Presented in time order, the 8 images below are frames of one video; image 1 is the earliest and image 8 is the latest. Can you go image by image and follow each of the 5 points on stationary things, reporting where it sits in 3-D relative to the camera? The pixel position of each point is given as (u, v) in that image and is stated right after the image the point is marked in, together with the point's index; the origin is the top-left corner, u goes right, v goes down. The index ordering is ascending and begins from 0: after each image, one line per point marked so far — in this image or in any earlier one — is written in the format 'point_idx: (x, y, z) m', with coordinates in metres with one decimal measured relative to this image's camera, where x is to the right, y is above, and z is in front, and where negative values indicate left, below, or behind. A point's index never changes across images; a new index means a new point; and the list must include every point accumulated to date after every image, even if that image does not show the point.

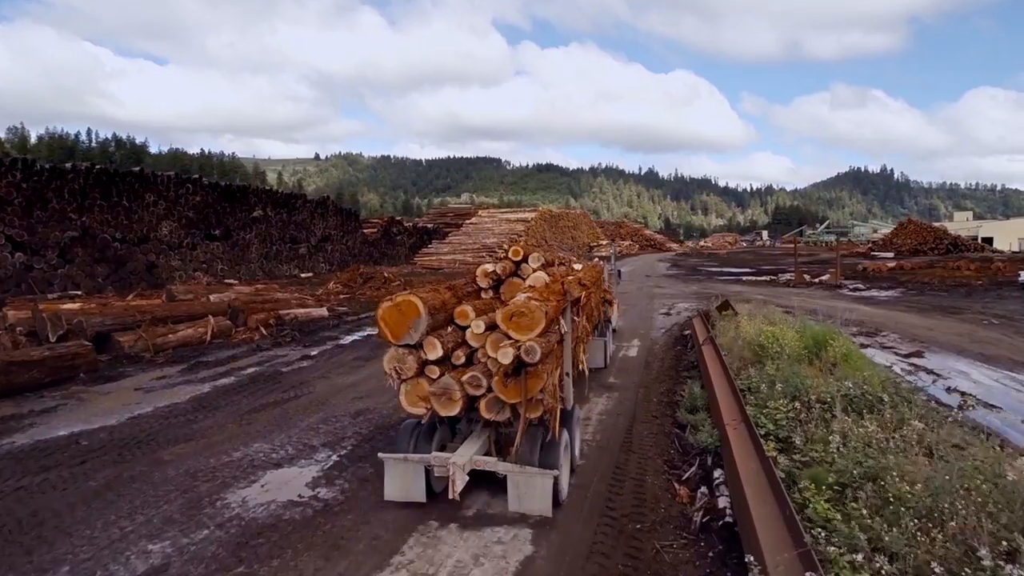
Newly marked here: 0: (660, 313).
0: (+2.3, -0.4, +11.2) m
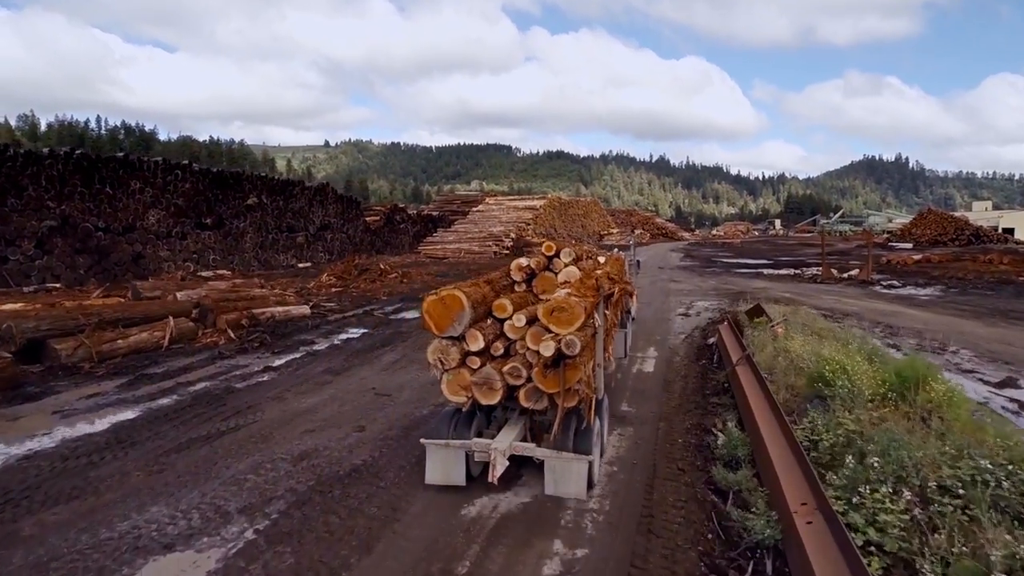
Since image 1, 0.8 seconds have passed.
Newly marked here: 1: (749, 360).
0: (+2.3, -0.3, +10.0) m
1: (+1.6, -0.5, +5.0) m
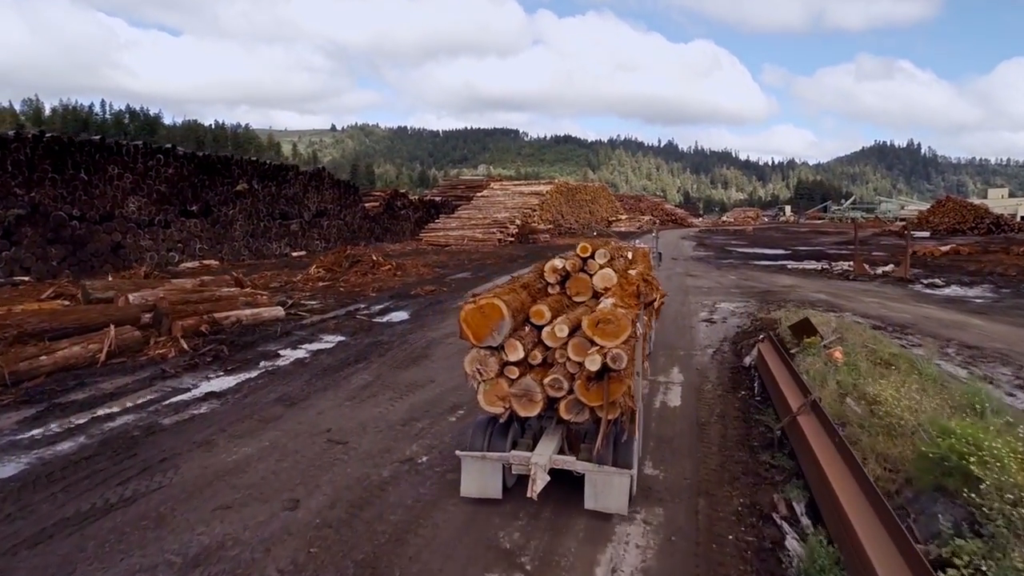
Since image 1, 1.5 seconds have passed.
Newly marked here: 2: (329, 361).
0: (+2.3, -0.4, +8.8) m
1: (+1.6, -0.6, +3.8) m
2: (-1.7, -0.7, +6.9) m
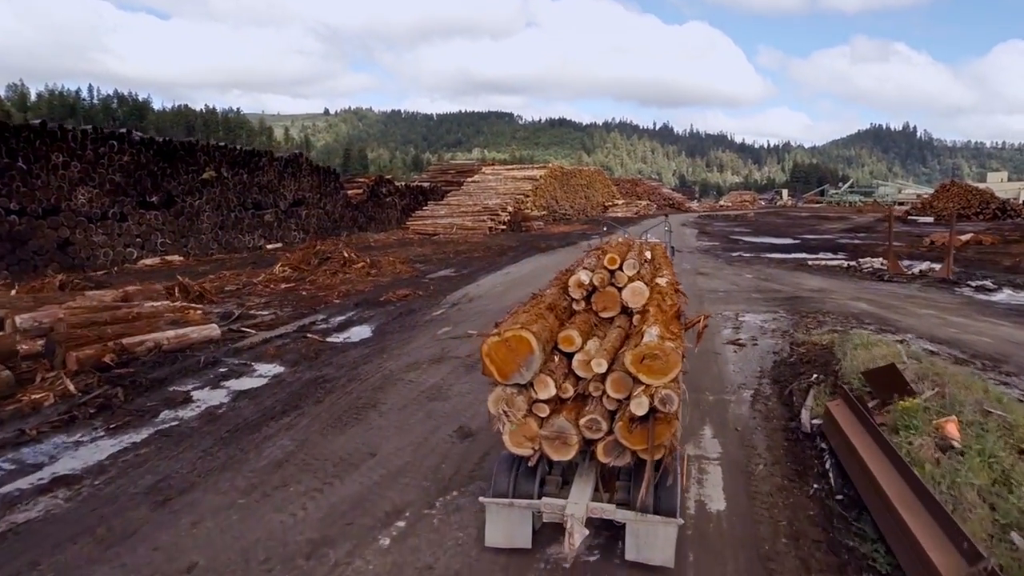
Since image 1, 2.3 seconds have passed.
0: (+2.1, -0.5, +7.2) m
1: (+1.4, -0.9, +2.2) m
2: (-1.9, -0.9, +5.3) m
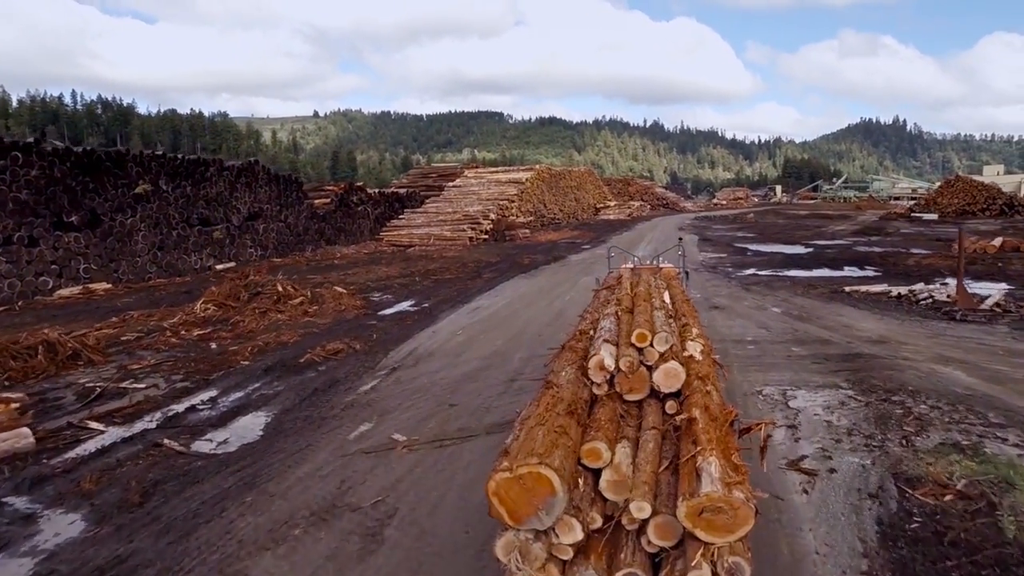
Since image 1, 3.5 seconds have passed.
0: (+1.7, -1.1, +4.7) m
1: (+1.1, -1.4, -0.3) m
2: (-2.2, -1.5, +2.8) m
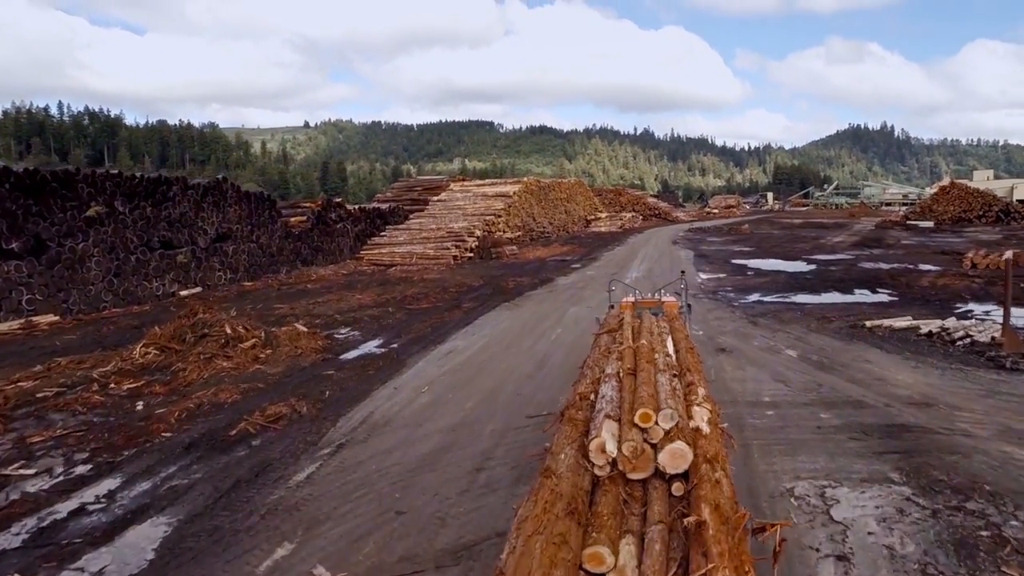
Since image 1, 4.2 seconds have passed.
0: (+1.5, -1.5, +3.4) m
1: (+0.9, -1.8, -1.6) m
2: (-2.4, -2.0, +1.4) m
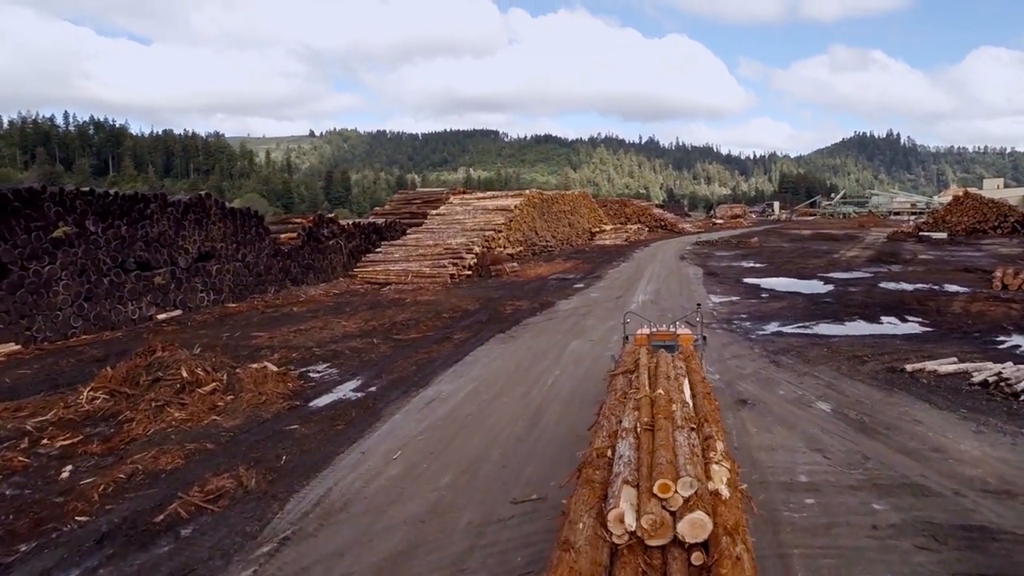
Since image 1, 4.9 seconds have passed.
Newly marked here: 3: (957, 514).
0: (+1.3, -1.9, +2.2) m
1: (+0.7, -2.2, -2.8) m
2: (-2.6, -2.4, +0.3) m
3: (+3.0, -1.5, +4.9) m
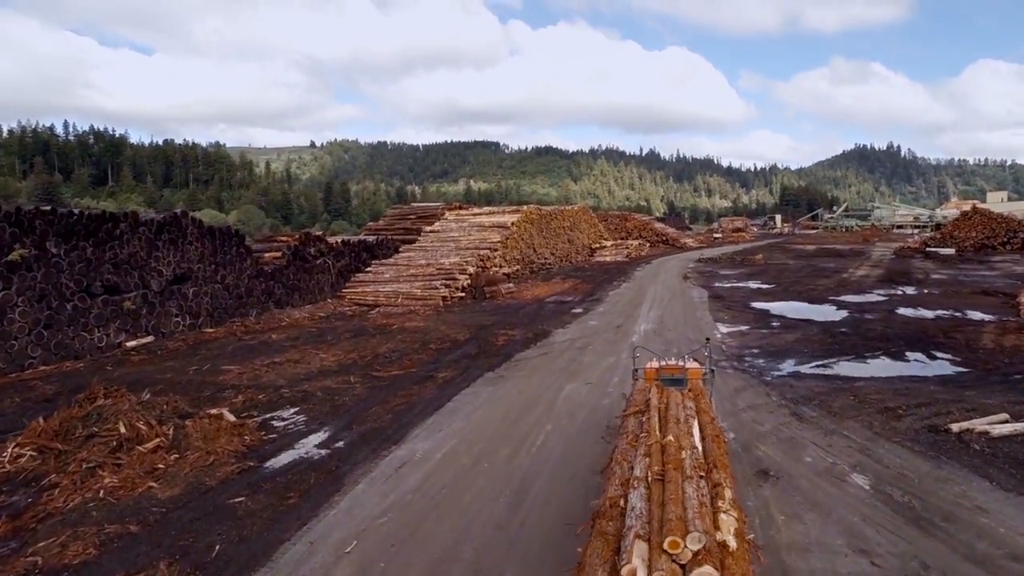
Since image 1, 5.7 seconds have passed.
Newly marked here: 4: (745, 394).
0: (+1.2, -2.3, +1.1) m
1: (+0.6, -2.5, -4.0) m
2: (-2.8, -2.7, -0.9) m
3: (+2.8, -1.9, +3.7) m
4: (+3.1, -1.4, +9.7) m
